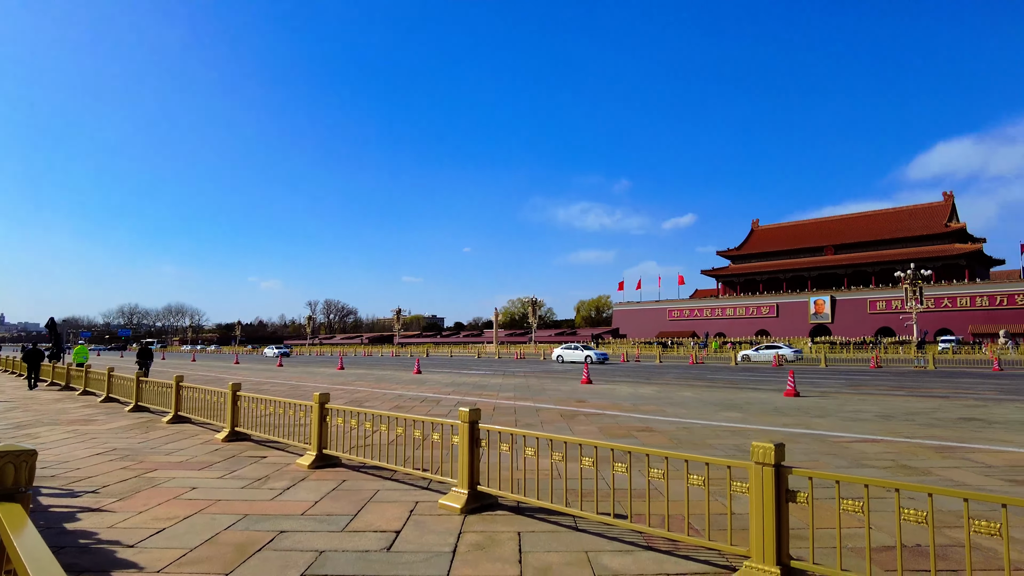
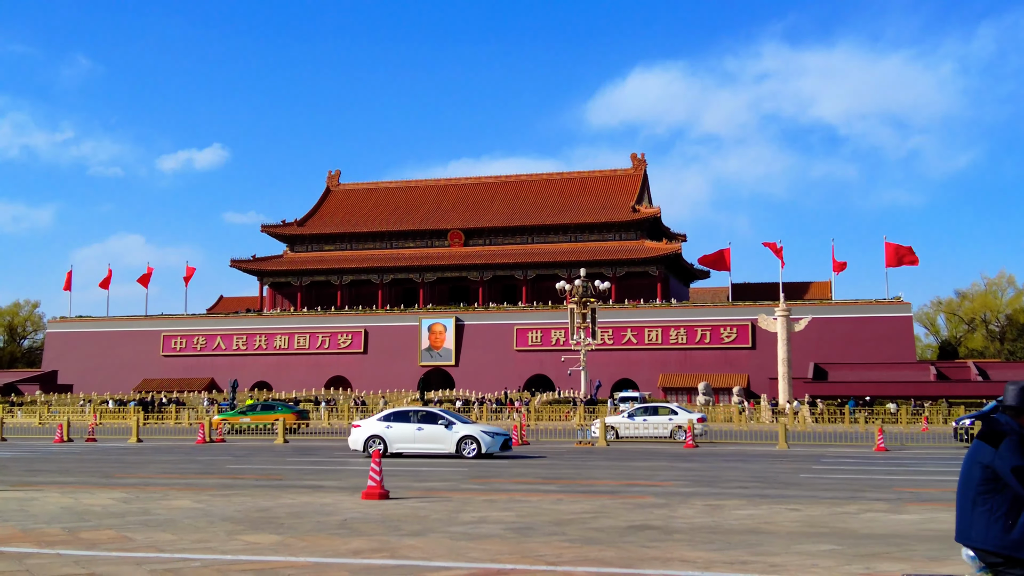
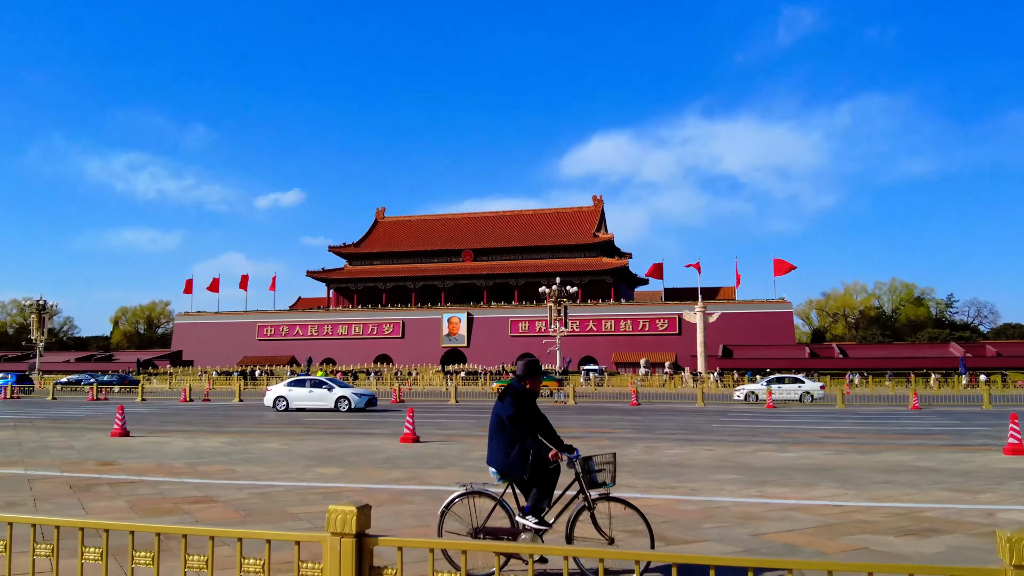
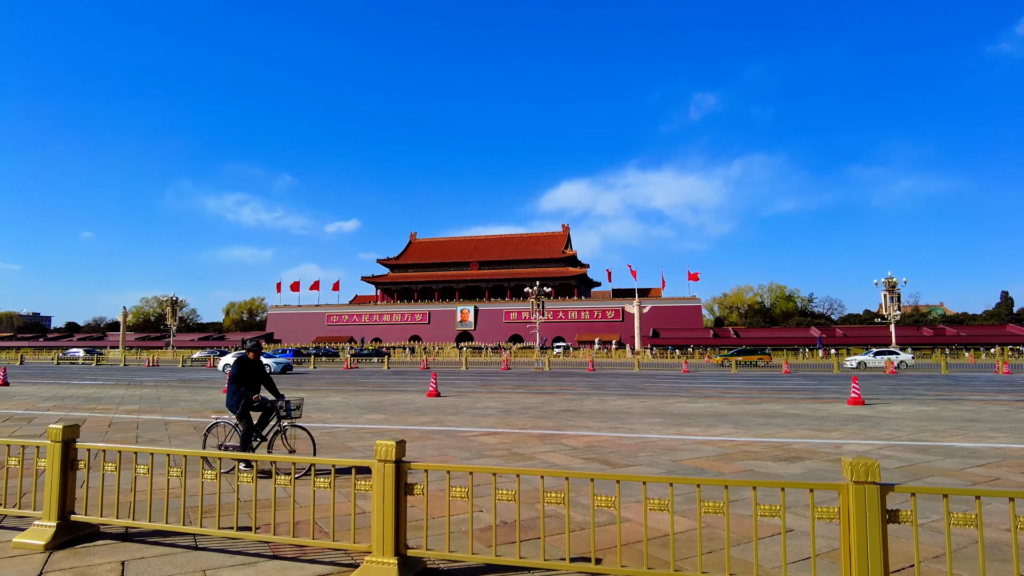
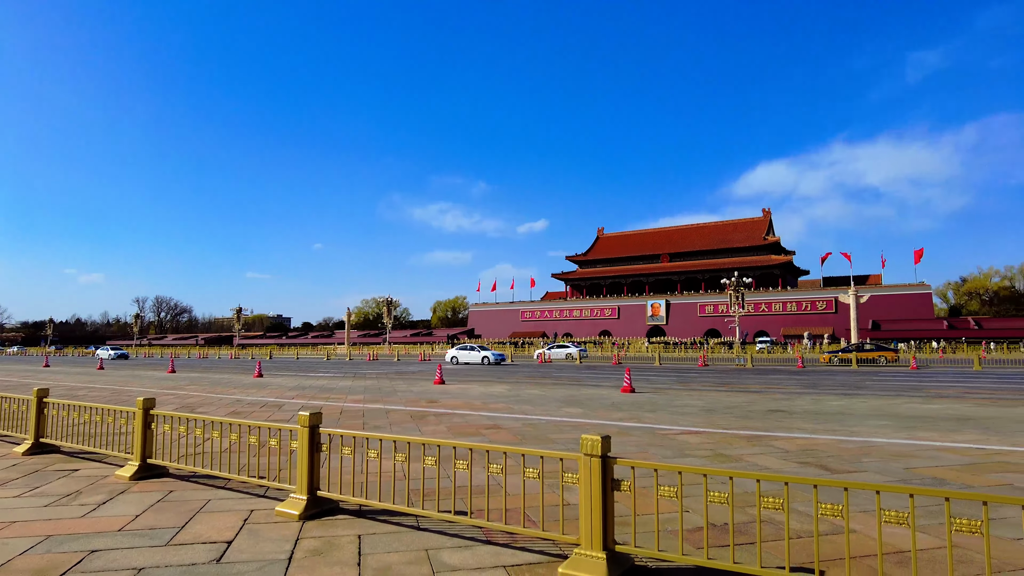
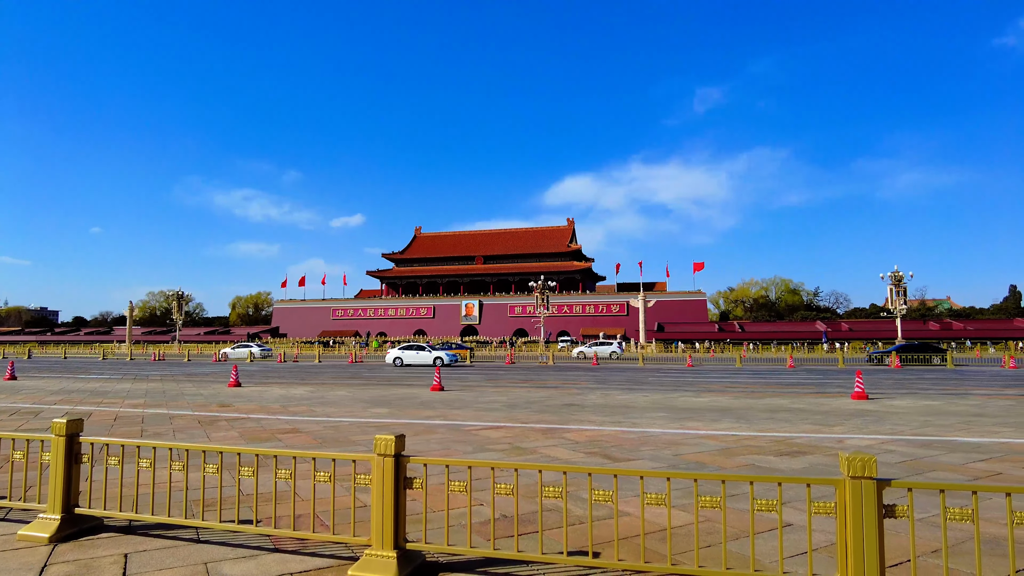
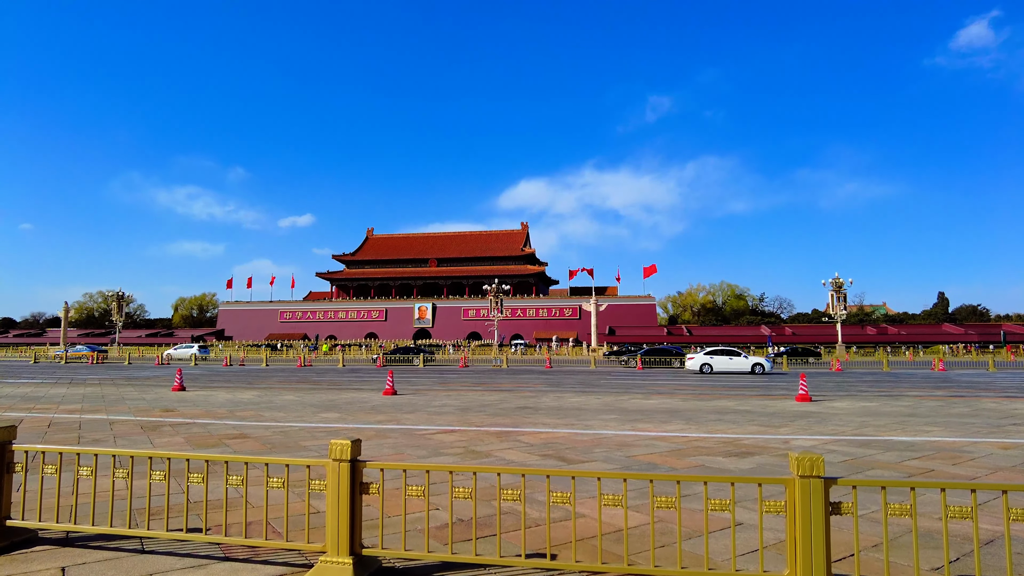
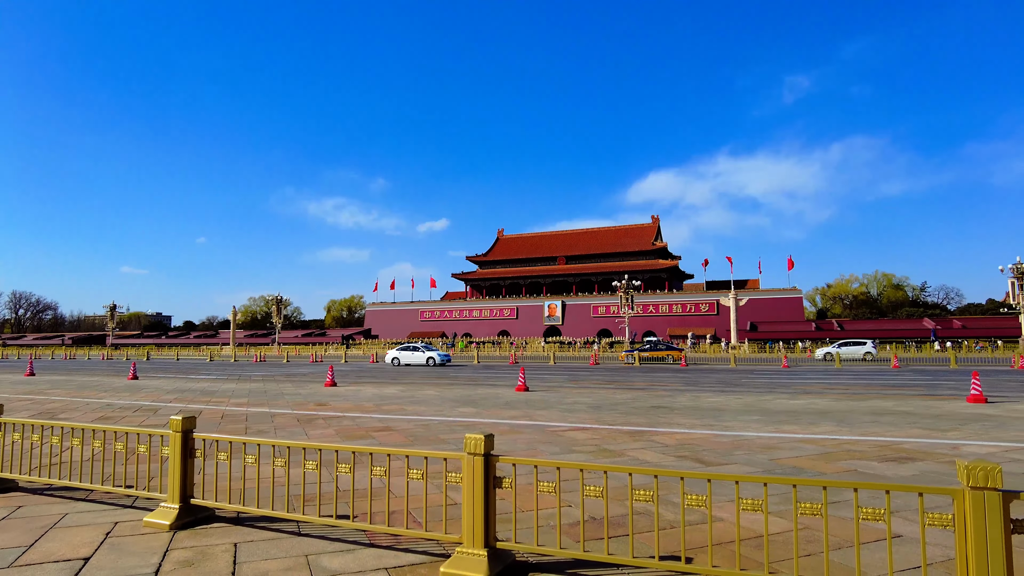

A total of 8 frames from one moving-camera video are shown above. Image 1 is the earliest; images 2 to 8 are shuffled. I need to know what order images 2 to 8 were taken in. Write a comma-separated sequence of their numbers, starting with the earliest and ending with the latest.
5, 8, 6, 7, 4, 3, 2
